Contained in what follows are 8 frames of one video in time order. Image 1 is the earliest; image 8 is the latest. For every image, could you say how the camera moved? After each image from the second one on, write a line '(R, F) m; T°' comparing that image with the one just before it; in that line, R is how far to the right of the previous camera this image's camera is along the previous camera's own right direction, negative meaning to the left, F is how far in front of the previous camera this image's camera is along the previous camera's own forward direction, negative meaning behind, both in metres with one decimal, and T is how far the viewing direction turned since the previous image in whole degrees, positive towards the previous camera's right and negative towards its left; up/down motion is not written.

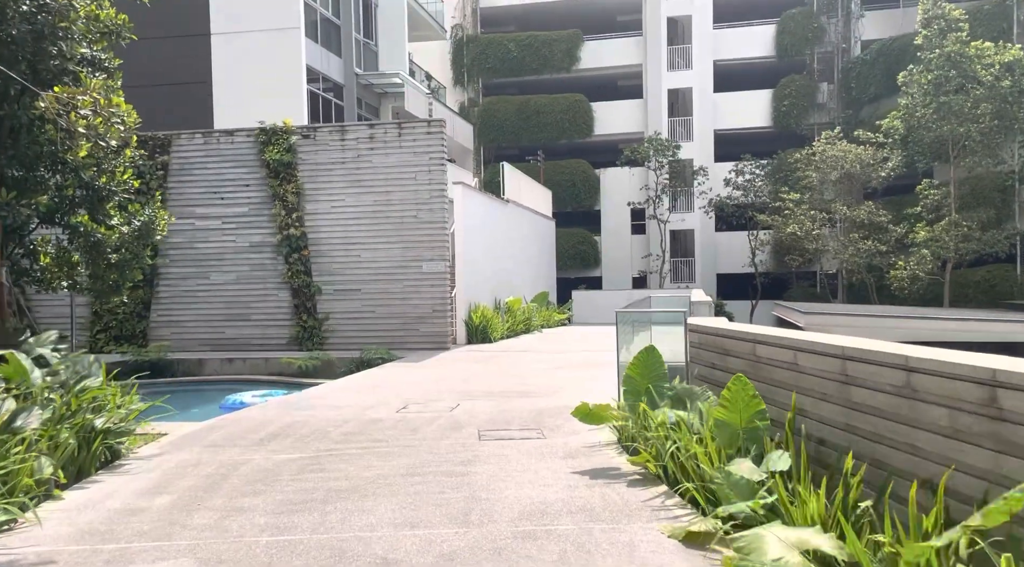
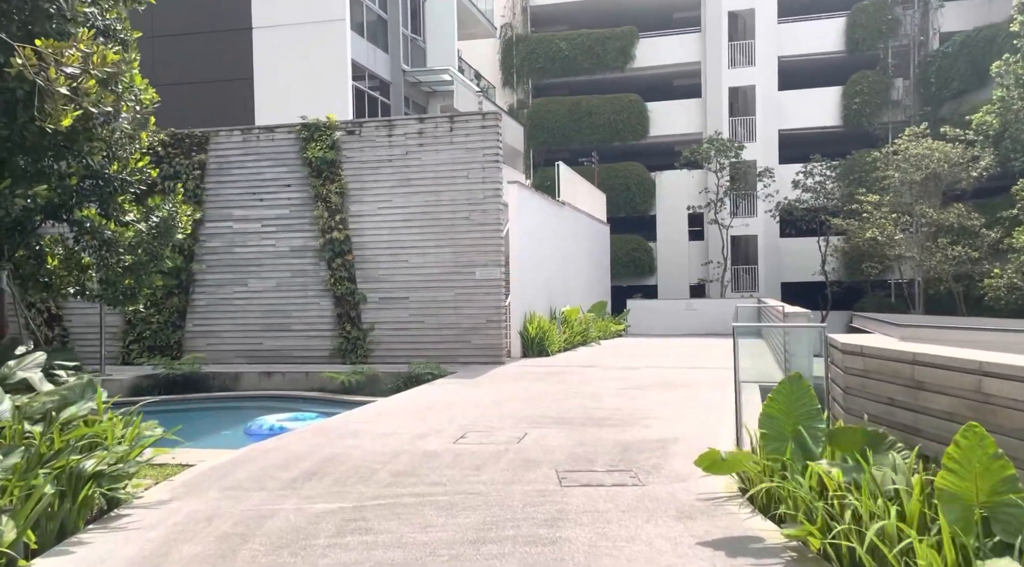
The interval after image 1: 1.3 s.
(-0.3, +1.3) m; -3°
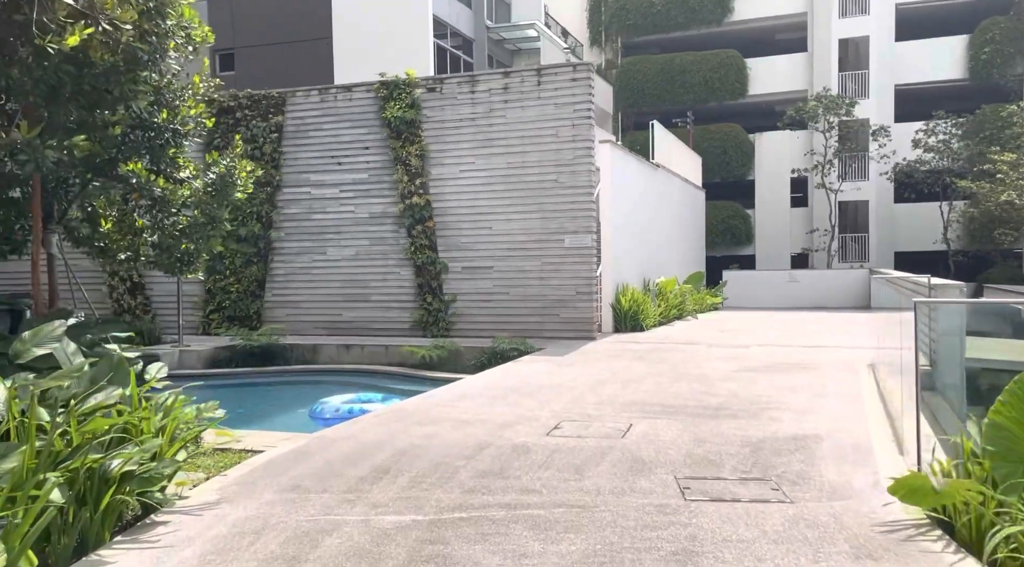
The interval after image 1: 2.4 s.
(-0.2, +1.0) m; -6°
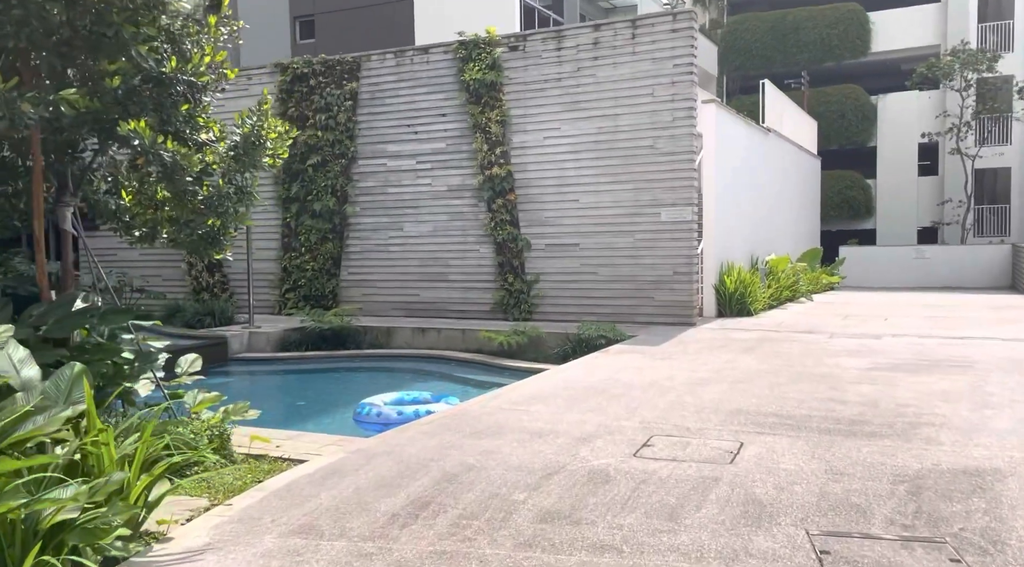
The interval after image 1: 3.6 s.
(+0.1, +1.2) m; -7°
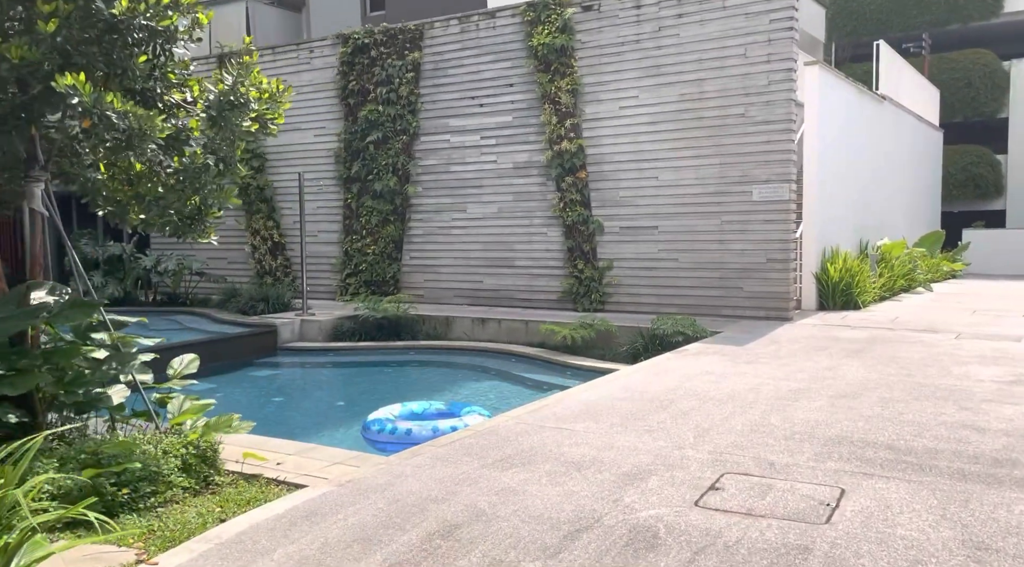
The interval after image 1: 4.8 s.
(+0.3, +1.1) m; -7°
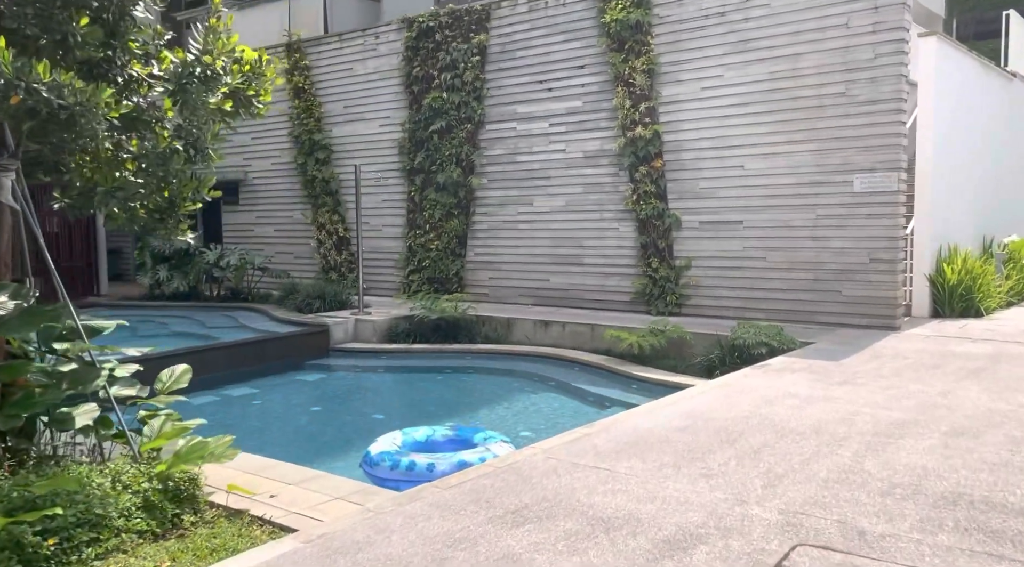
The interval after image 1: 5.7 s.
(+0.3, +0.9) m; -7°
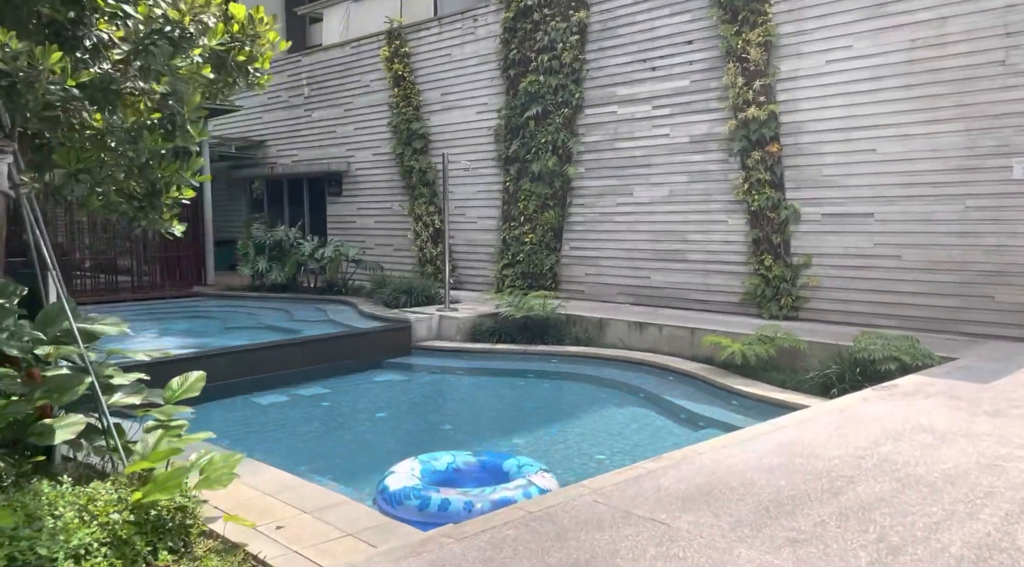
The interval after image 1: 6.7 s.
(+0.4, +0.8) m; -9°
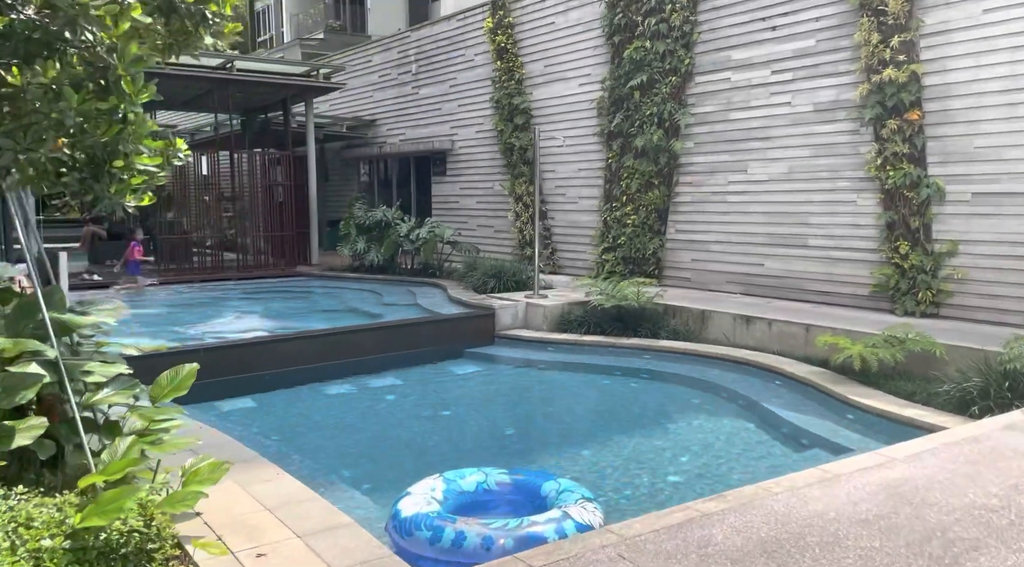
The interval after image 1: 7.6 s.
(+0.4, +0.8) m; -9°
